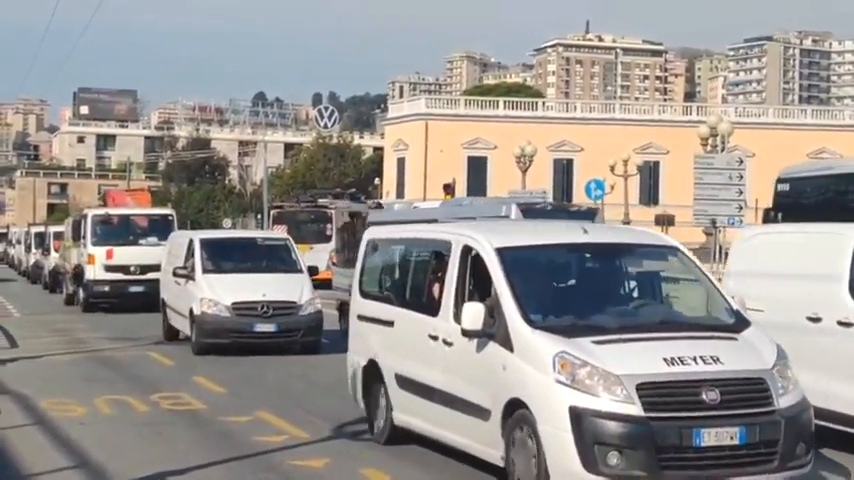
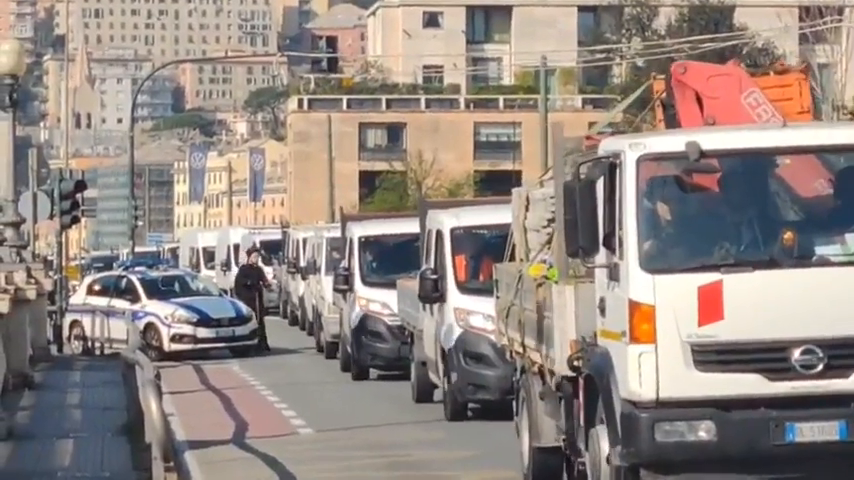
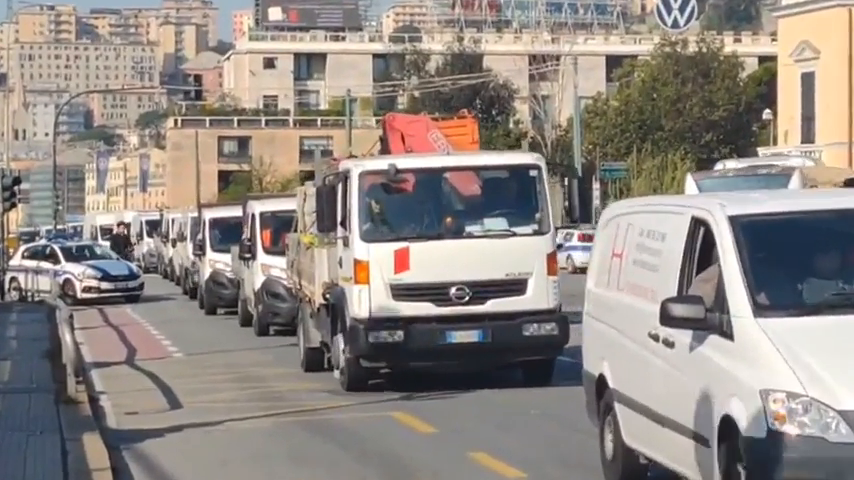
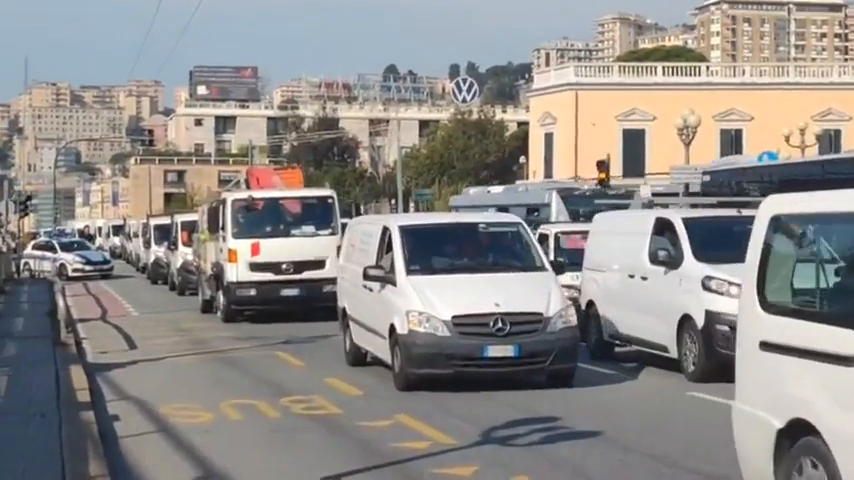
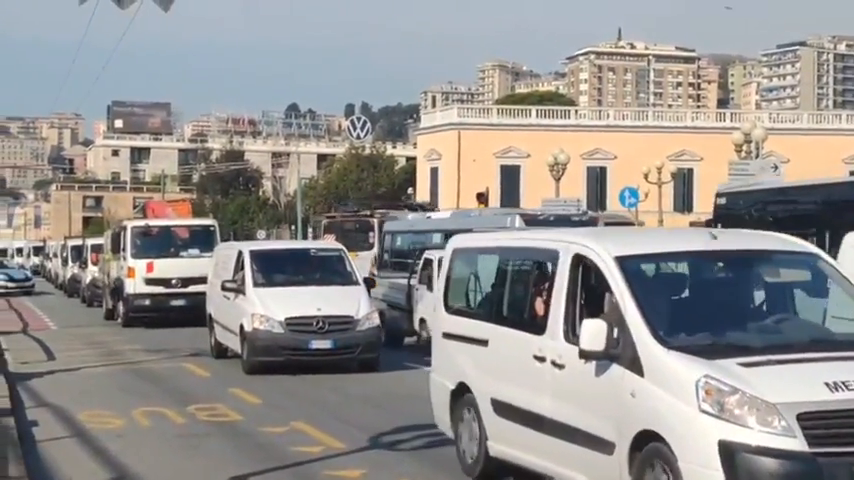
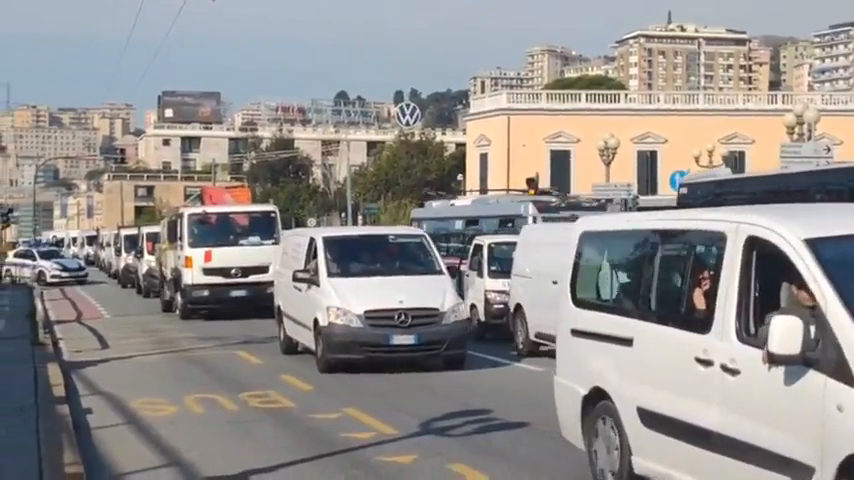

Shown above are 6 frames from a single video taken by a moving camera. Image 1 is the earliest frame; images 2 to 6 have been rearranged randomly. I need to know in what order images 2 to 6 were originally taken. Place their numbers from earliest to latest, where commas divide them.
5, 6, 4, 3, 2
